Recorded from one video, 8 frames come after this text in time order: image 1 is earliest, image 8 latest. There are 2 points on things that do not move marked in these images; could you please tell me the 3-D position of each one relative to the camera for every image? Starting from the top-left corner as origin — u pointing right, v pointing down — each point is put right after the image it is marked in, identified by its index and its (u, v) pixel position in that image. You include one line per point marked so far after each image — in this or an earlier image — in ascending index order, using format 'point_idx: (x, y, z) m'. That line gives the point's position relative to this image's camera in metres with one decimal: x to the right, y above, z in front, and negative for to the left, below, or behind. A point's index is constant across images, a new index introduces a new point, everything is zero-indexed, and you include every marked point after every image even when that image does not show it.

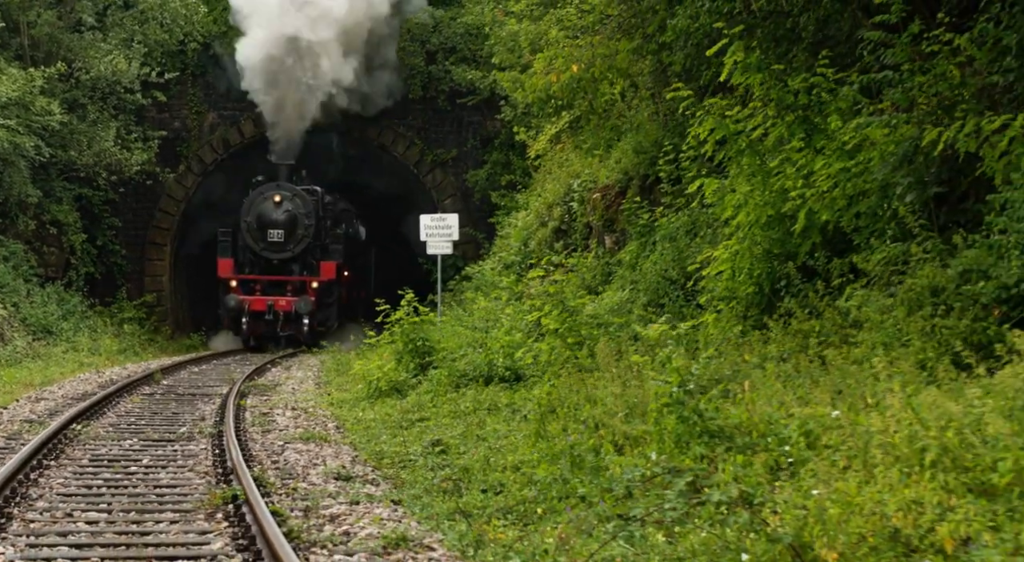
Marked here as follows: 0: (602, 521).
0: (+0.4, -1.3, +6.5) m
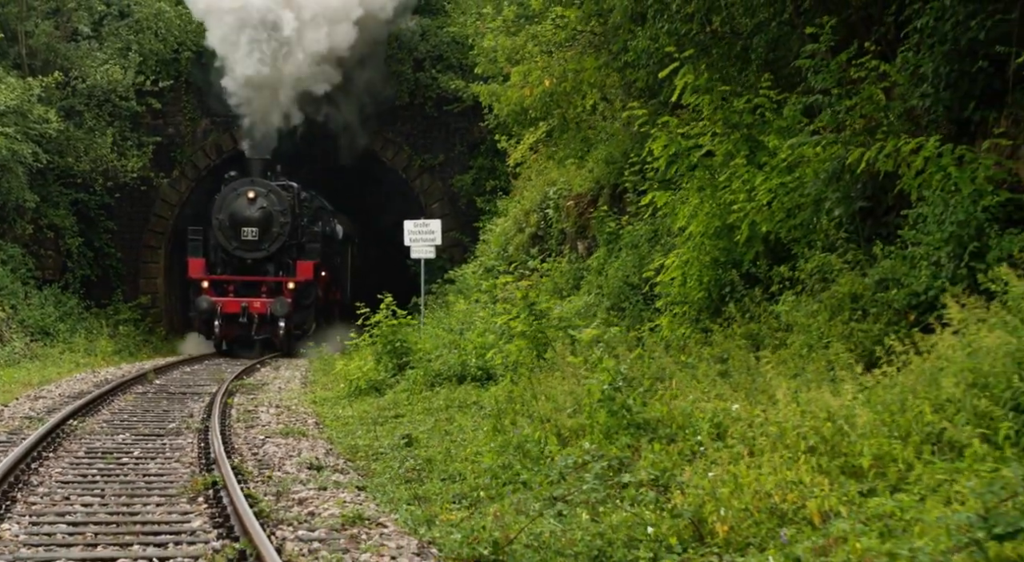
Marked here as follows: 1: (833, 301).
0: (+0.1, -1.3, +7.3) m
1: (+2.5, -0.1, +9.8) m
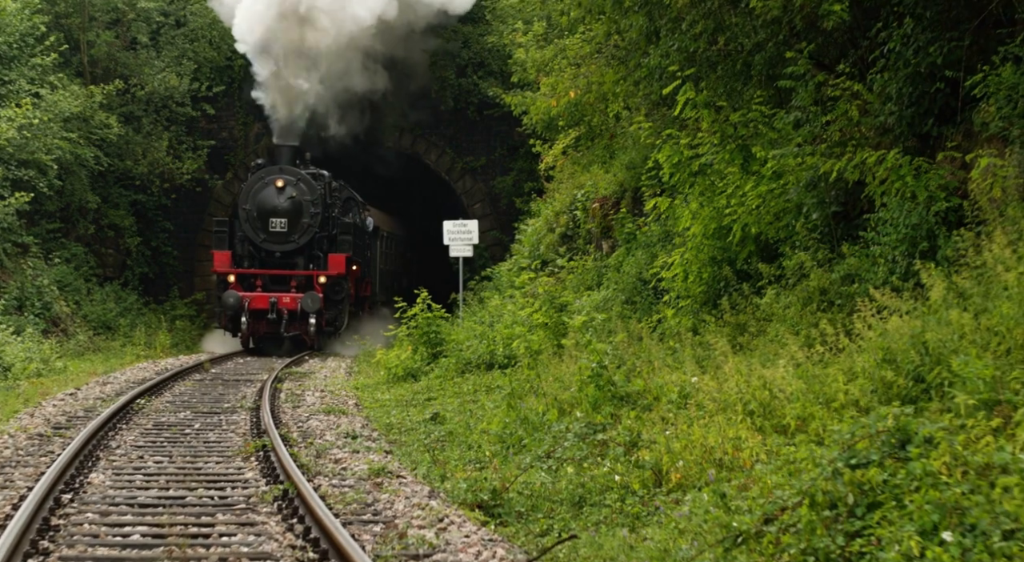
0: (+0.1, -1.3, +8.8) m
1: (+2.6, -0.1, +11.1) m
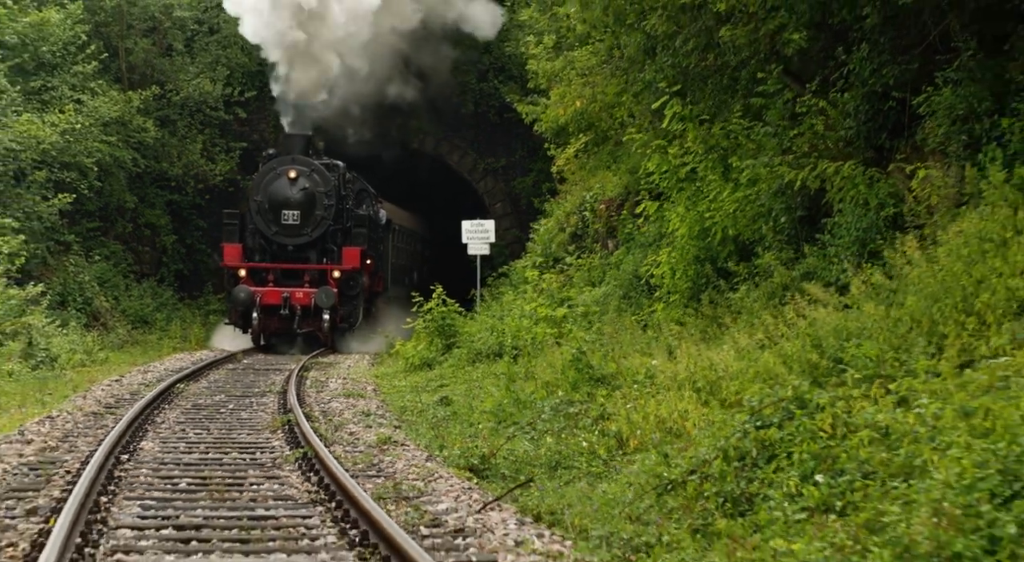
0: (0.0, -1.2, +10.2) m
1: (+2.6, -0.1, +12.5) m
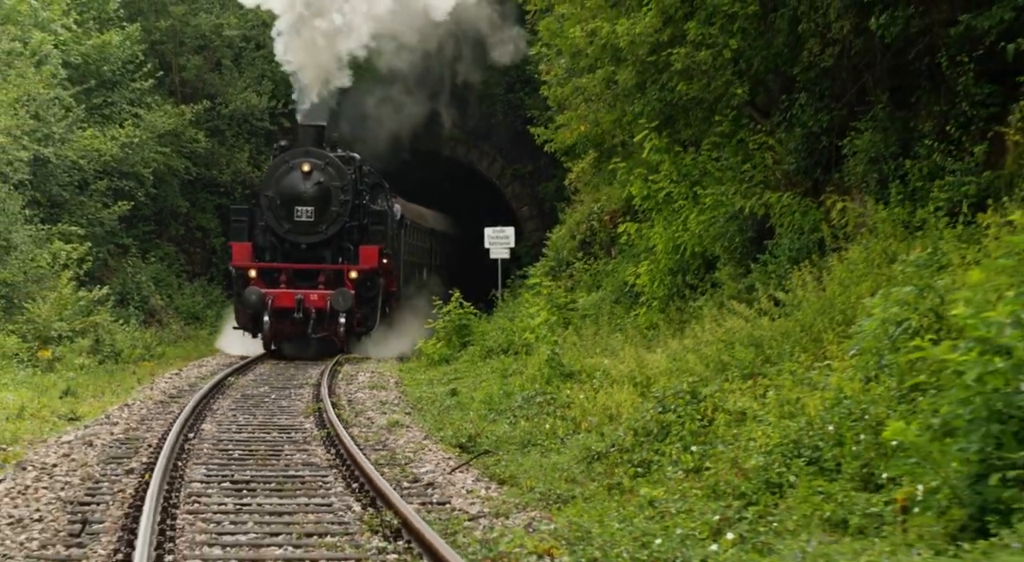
0: (-0.2, -1.4, +12.7) m
1: (+2.5, -0.2, +14.9) m
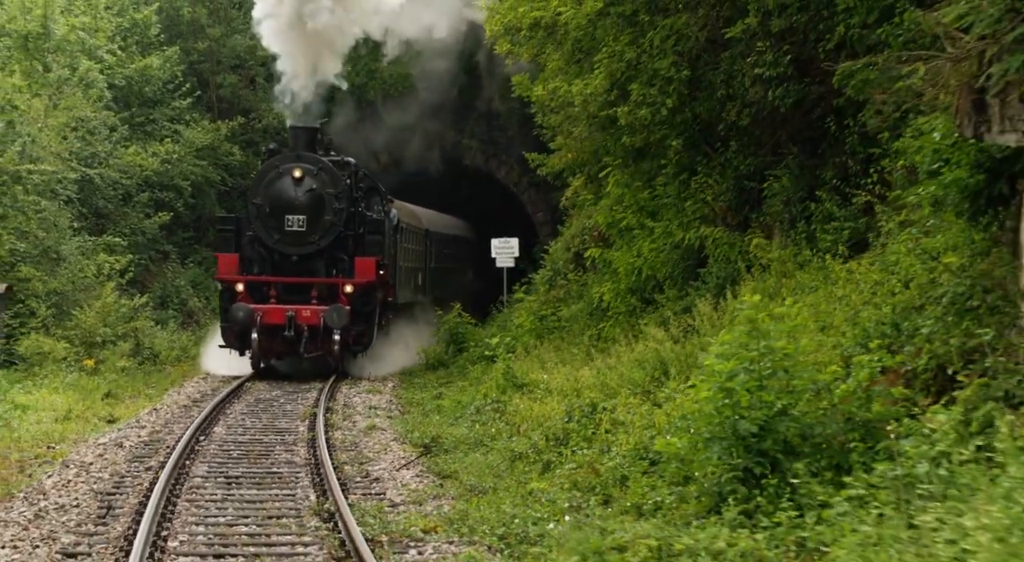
0: (-0.7, -1.8, +15.2) m
1: (+2.1, -0.5, +17.3) m
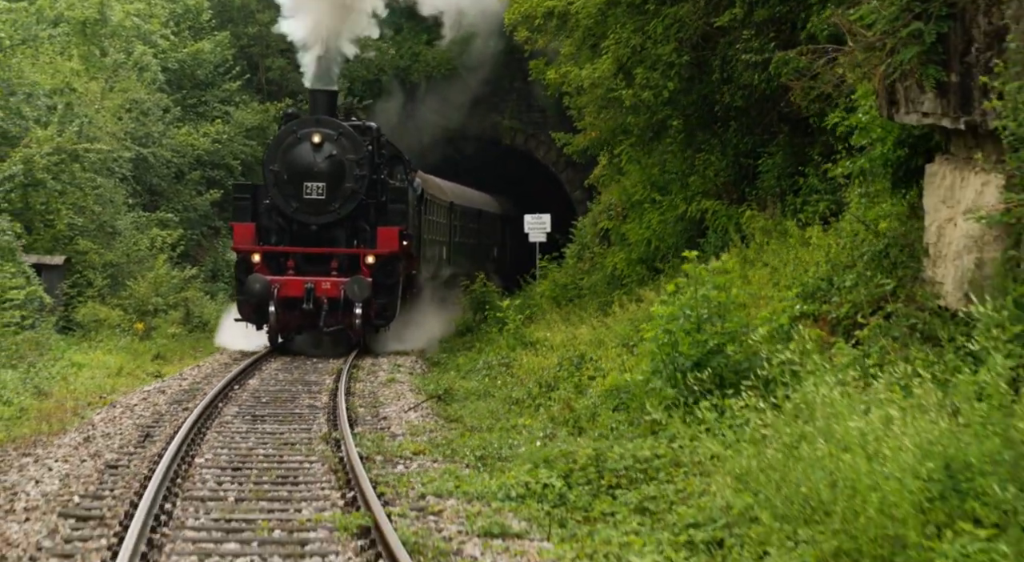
0: (-0.6, -1.3, +16.7) m
1: (+2.3, -0.1, +18.6) m
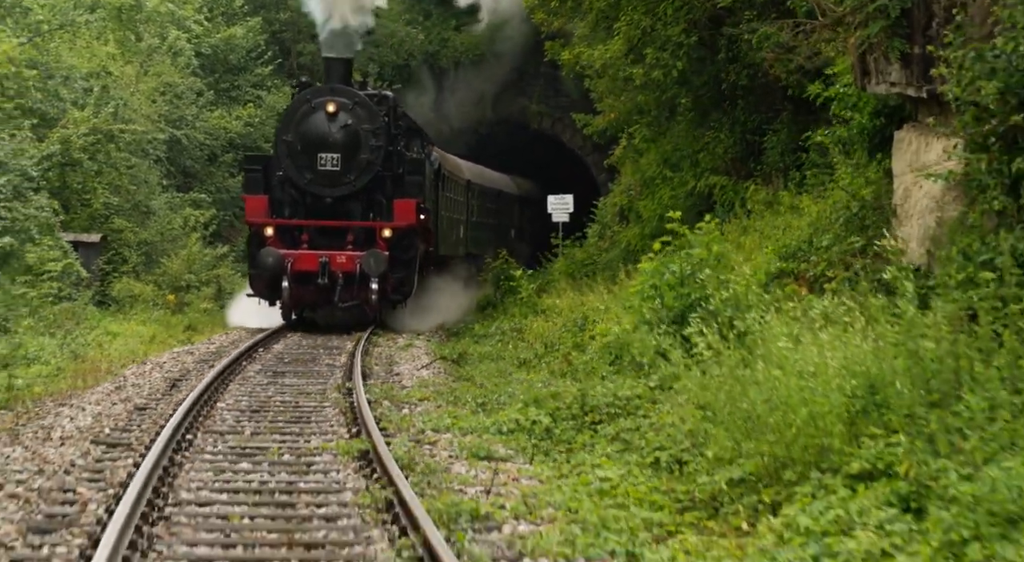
0: (-0.4, -0.9, +17.4) m
1: (+2.5, +0.4, +19.3) m
